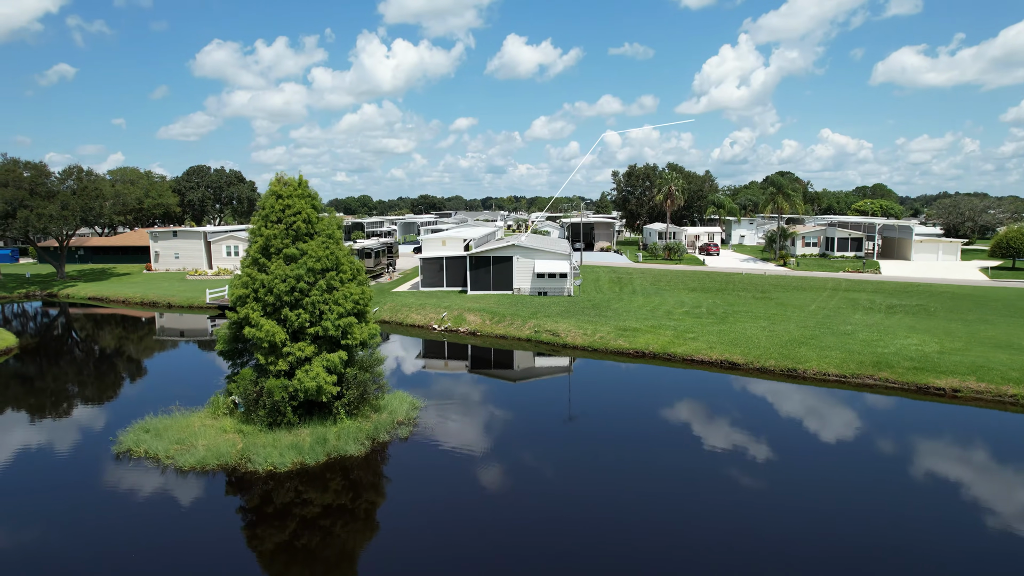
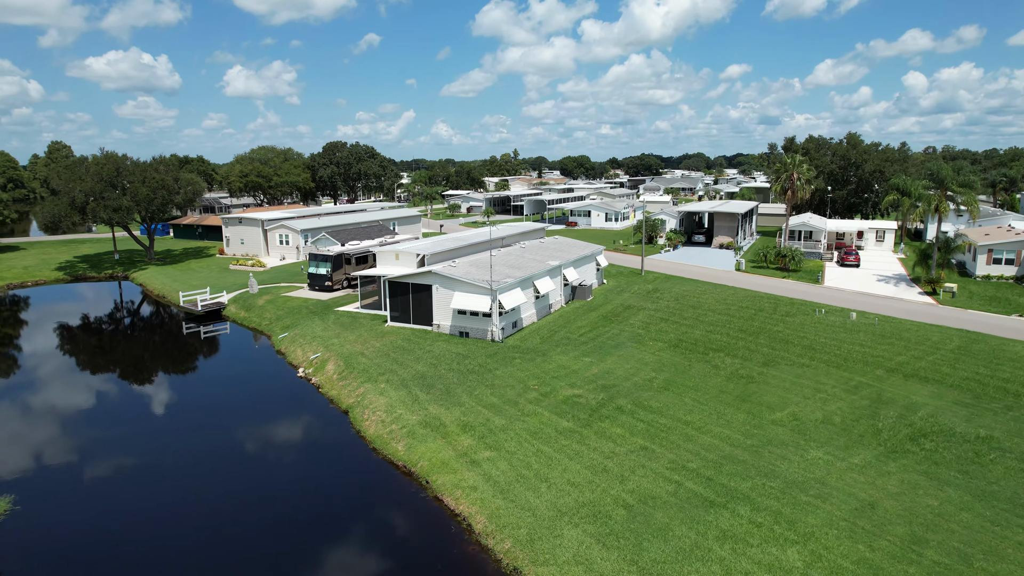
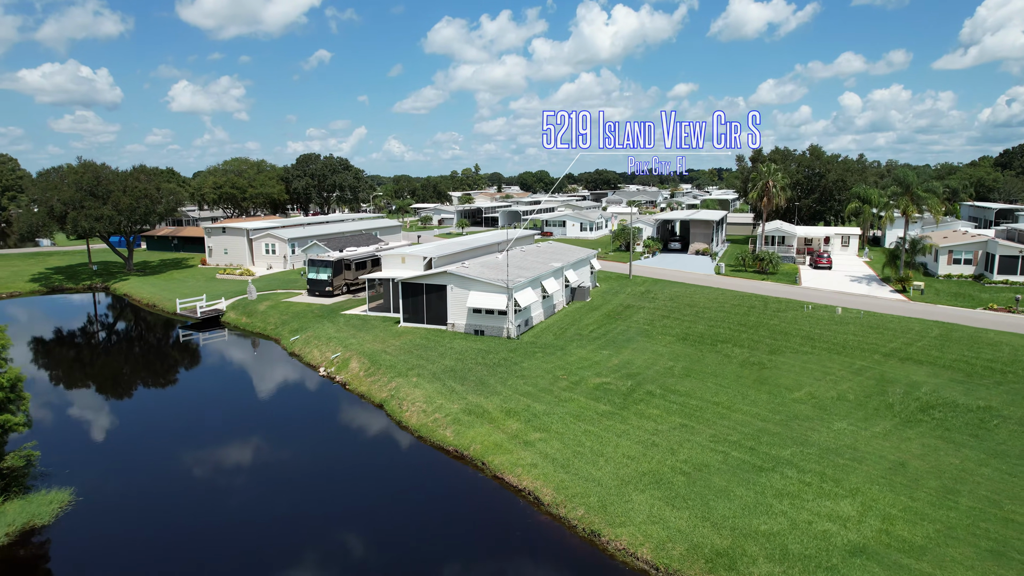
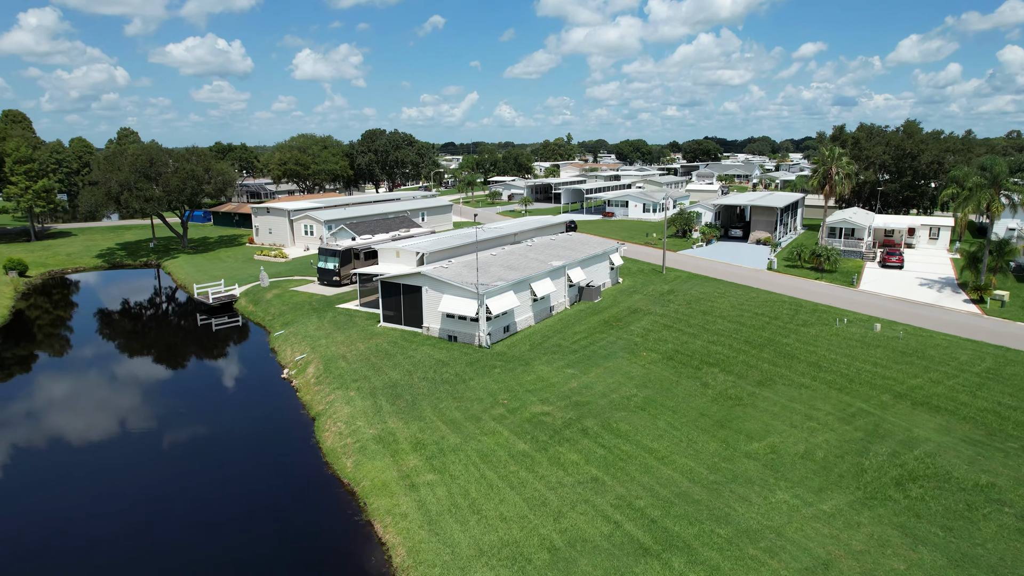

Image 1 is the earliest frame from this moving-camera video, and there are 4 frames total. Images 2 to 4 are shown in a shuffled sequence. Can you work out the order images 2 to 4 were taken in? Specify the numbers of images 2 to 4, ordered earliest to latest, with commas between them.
3, 2, 4
